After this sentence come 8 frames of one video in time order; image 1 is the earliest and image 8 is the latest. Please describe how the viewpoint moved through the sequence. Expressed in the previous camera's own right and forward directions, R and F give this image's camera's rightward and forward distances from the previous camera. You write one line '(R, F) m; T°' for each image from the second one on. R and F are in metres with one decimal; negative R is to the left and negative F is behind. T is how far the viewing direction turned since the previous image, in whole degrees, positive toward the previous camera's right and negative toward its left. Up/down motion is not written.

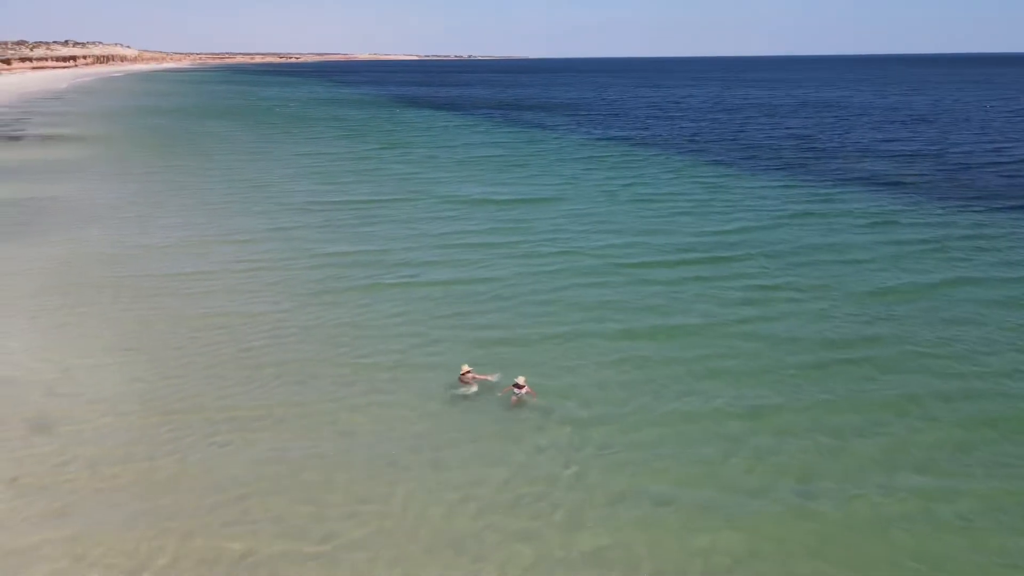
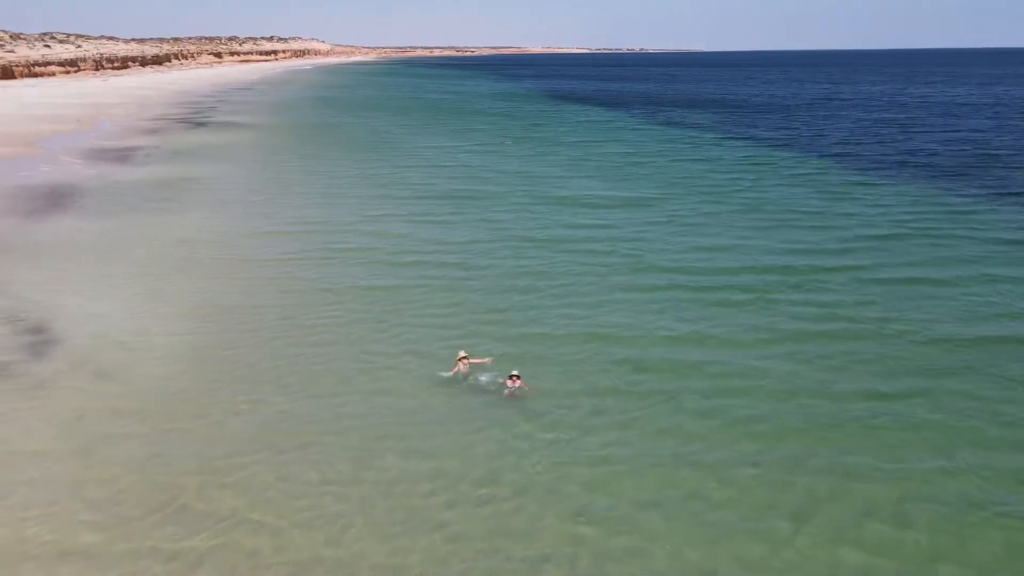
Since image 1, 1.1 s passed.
(+1.8, +0.9) m; -13°
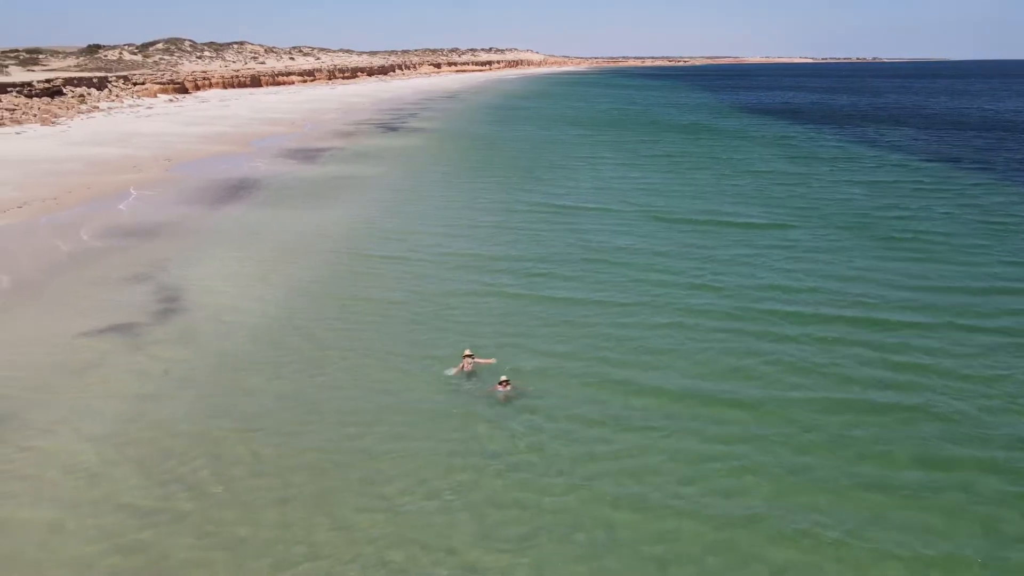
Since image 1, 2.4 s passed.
(+2.4, +0.9) m; -16°
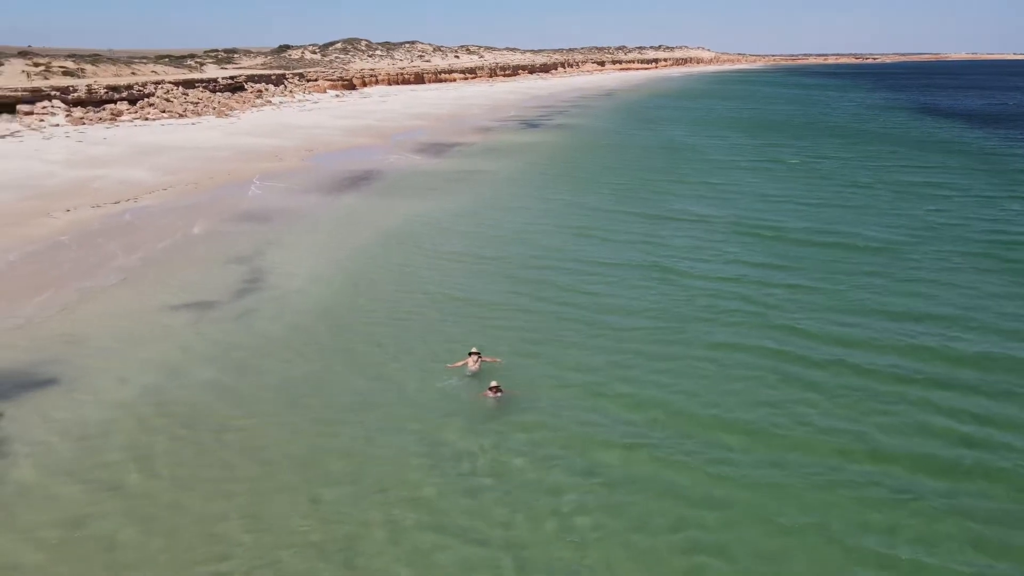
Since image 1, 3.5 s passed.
(+1.9, +1.2) m; -13°
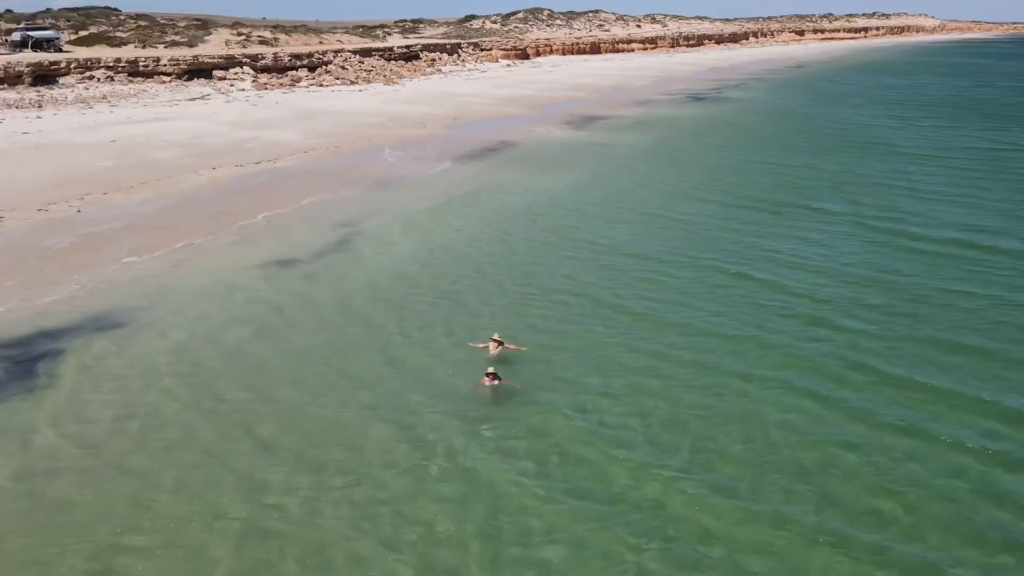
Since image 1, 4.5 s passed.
(+1.8, +1.3) m; -14°
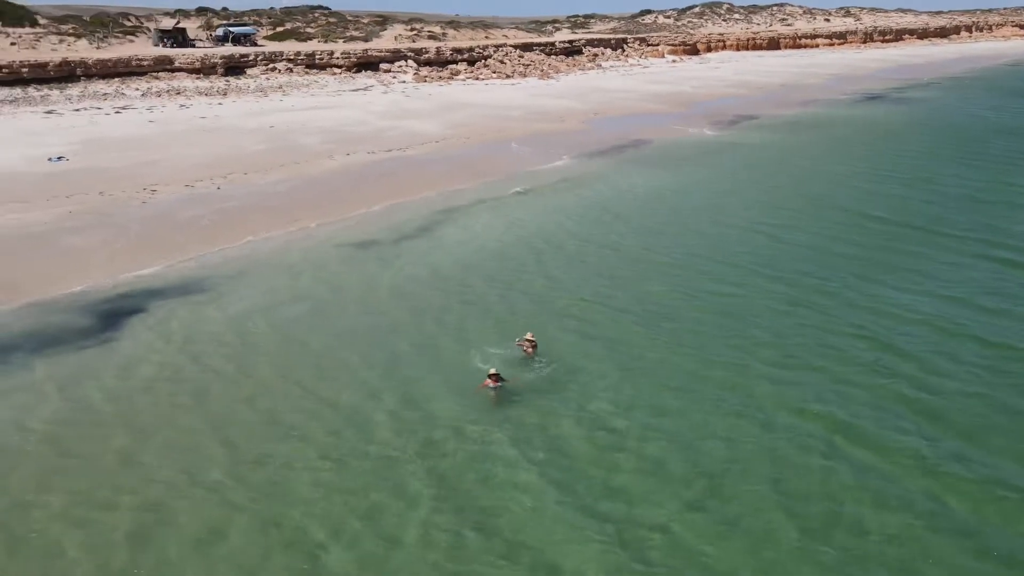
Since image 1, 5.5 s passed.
(+1.6, +0.6) m; -13°
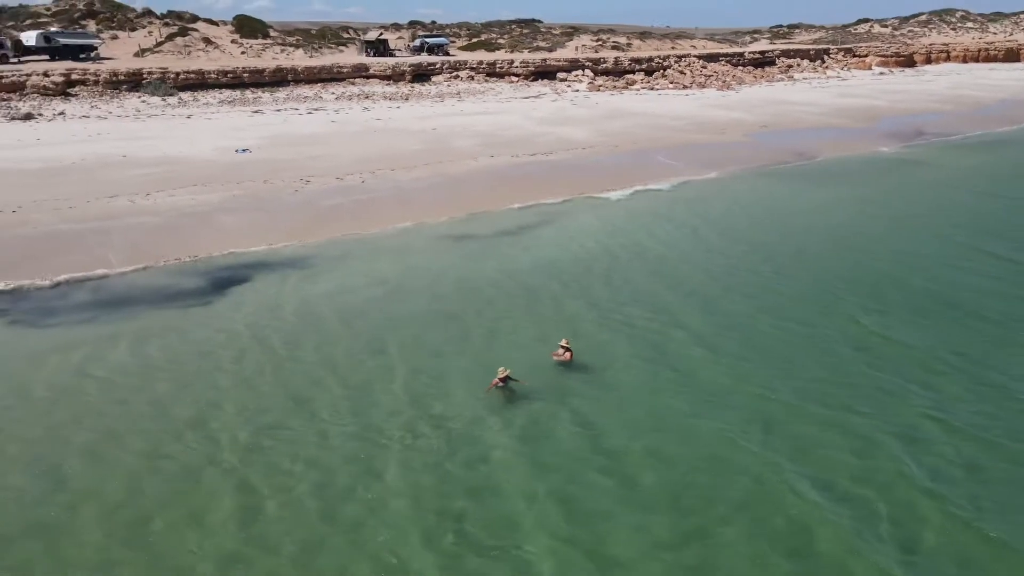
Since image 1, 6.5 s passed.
(+1.8, +0.3) m; -15°
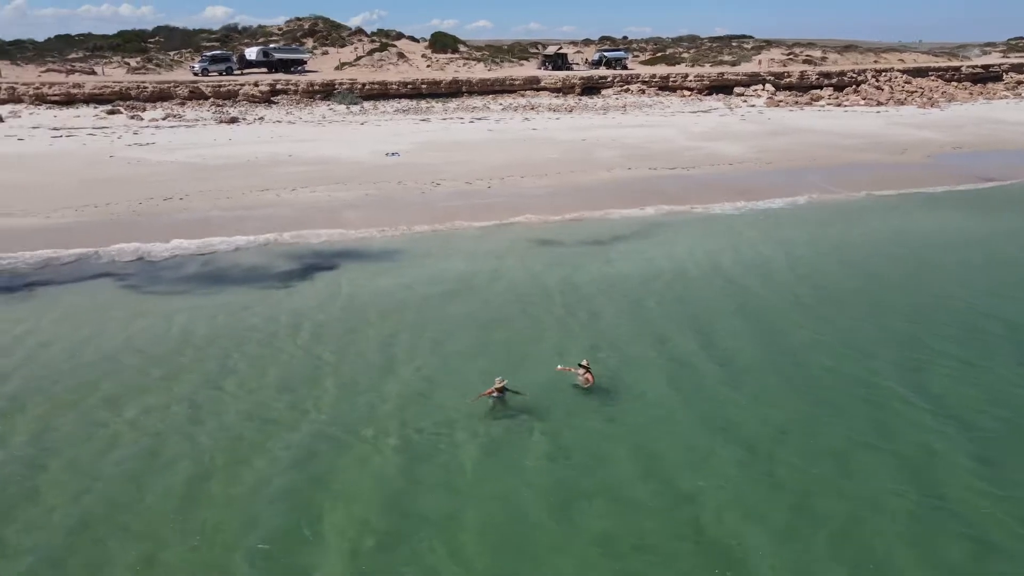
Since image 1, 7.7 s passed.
(+1.9, +0.6) m; -15°
